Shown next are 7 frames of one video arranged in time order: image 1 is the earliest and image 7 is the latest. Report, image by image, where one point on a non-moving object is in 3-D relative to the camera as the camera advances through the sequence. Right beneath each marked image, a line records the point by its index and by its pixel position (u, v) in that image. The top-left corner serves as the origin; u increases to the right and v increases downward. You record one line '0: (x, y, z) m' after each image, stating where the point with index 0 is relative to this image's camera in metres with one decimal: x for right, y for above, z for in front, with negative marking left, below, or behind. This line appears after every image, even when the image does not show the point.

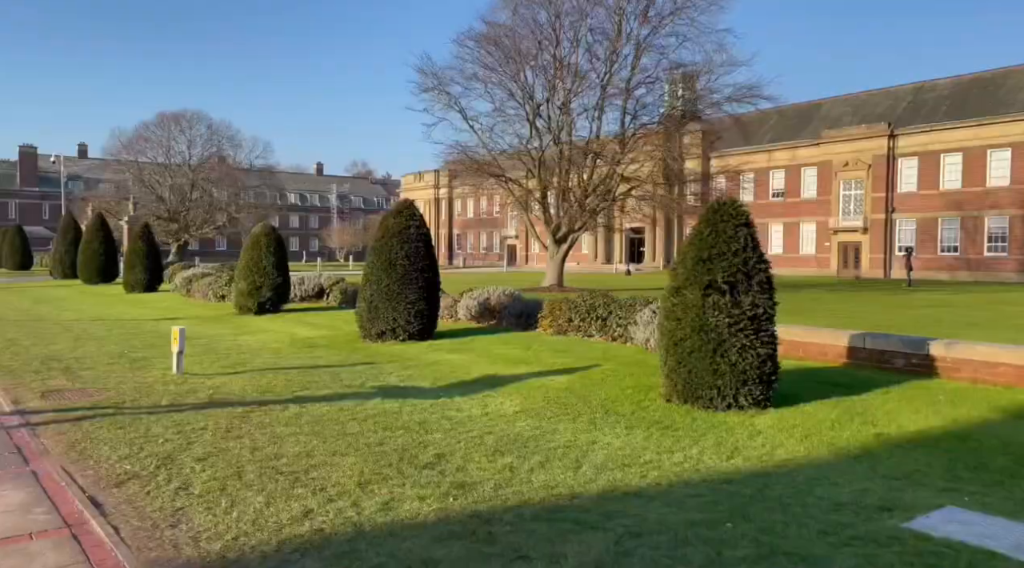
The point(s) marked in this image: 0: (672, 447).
0: (+1.2, -1.2, +5.9) m
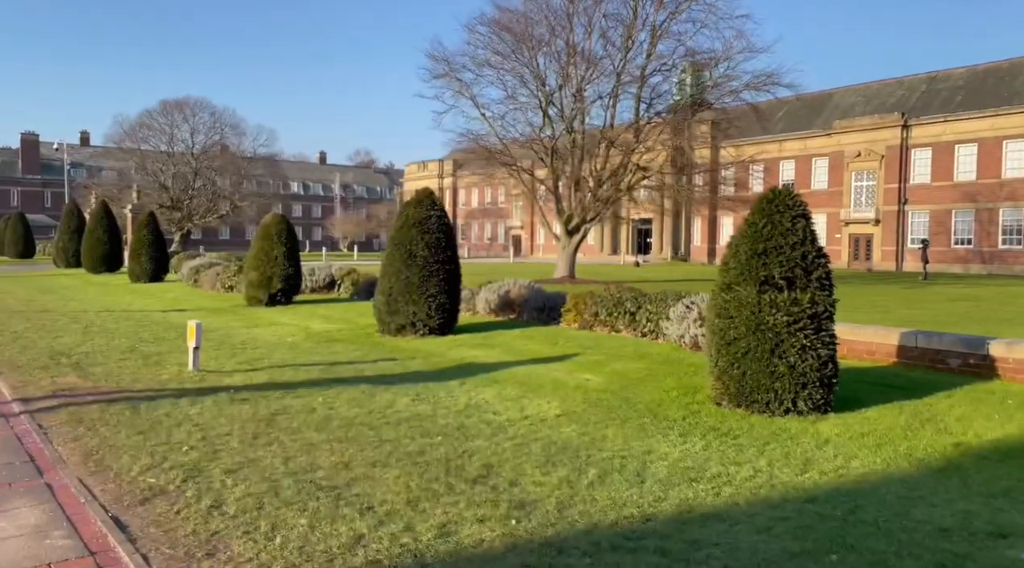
0: (+1.5, -1.2, +5.4) m
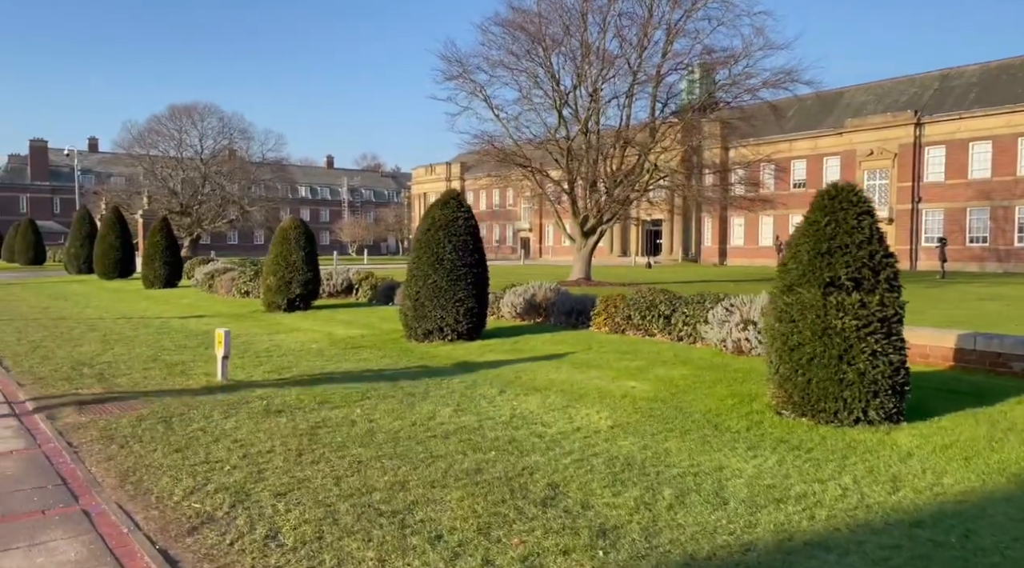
0: (+1.9, -1.2, +5.0) m
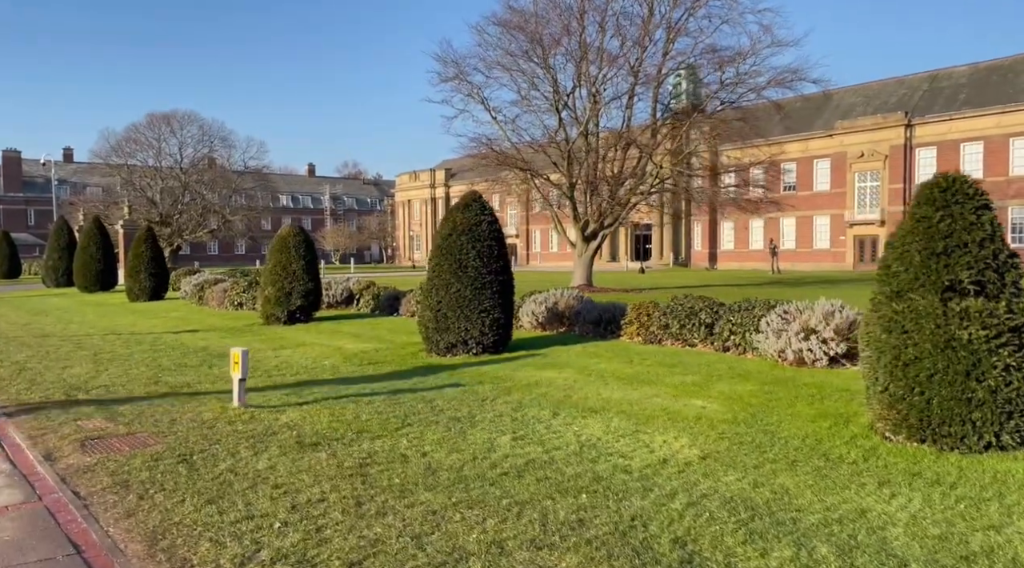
0: (+2.5, -1.2, +4.2) m
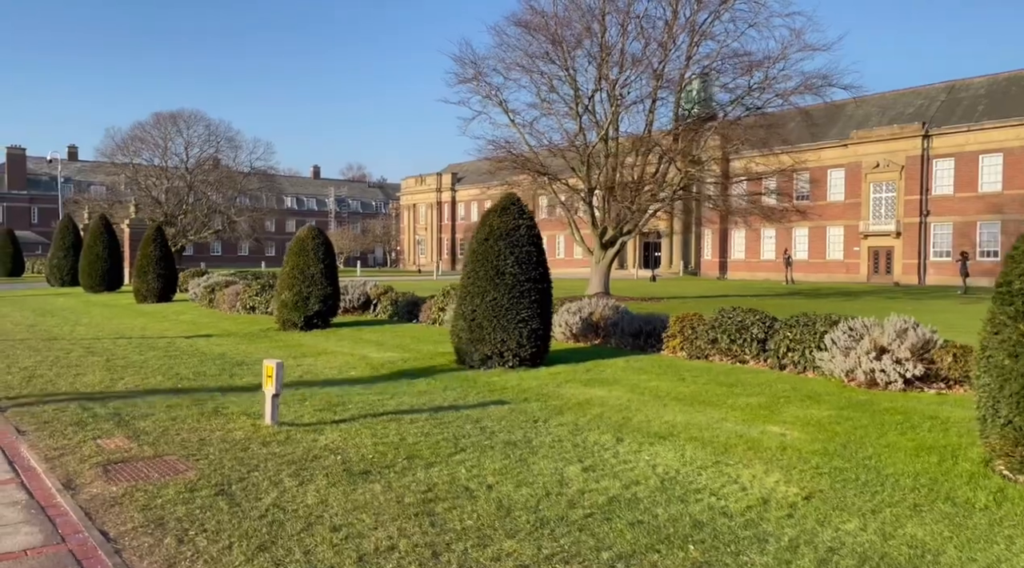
0: (+2.9, -1.3, +3.6) m
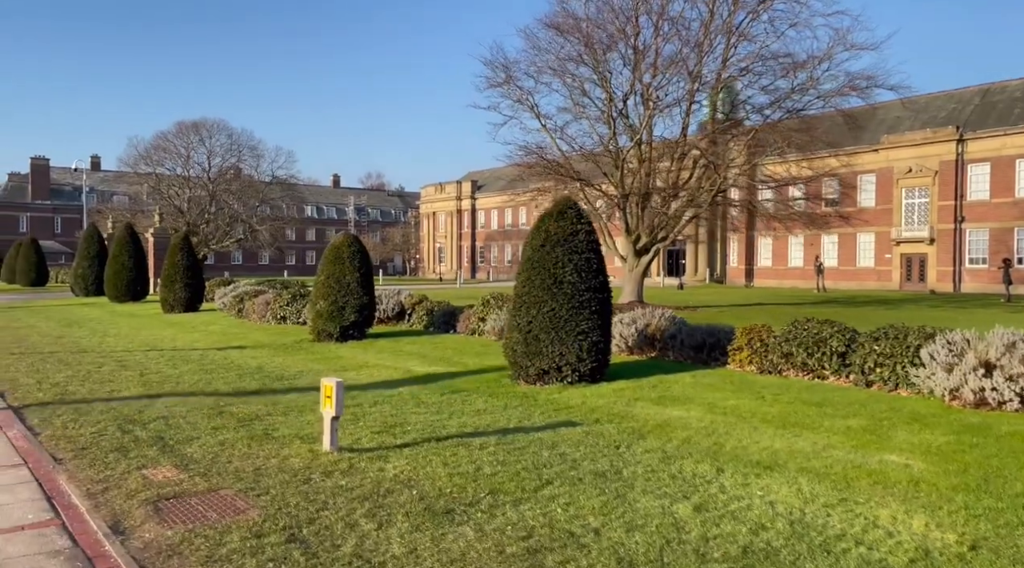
0: (+3.5, -1.4, +2.8) m
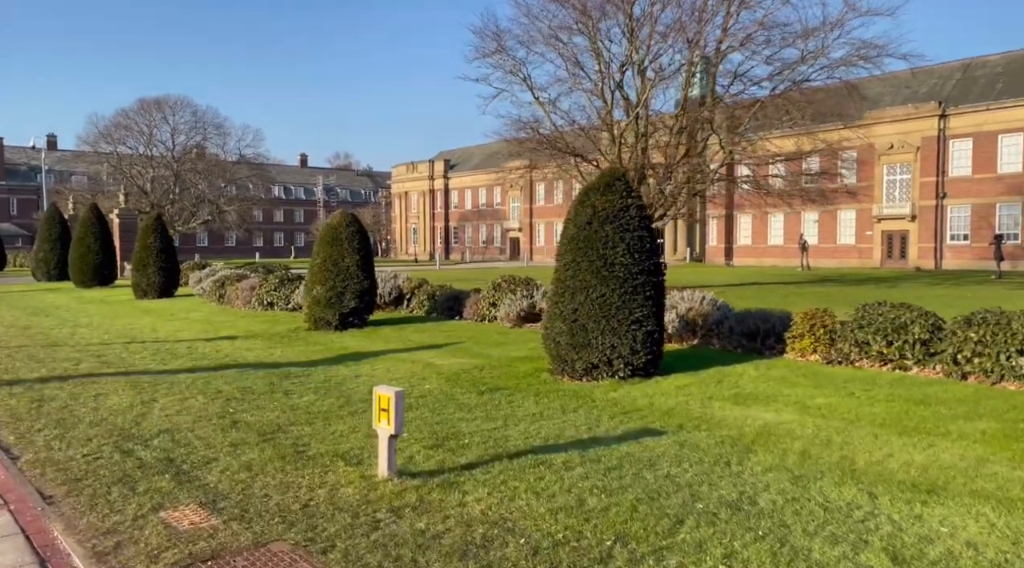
0: (+4.3, -1.3, +1.8) m
